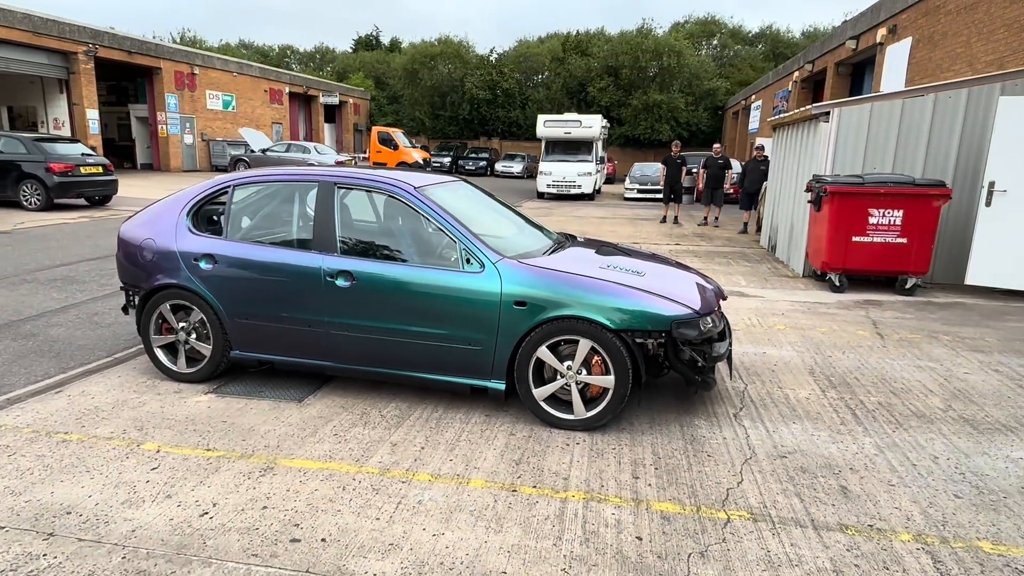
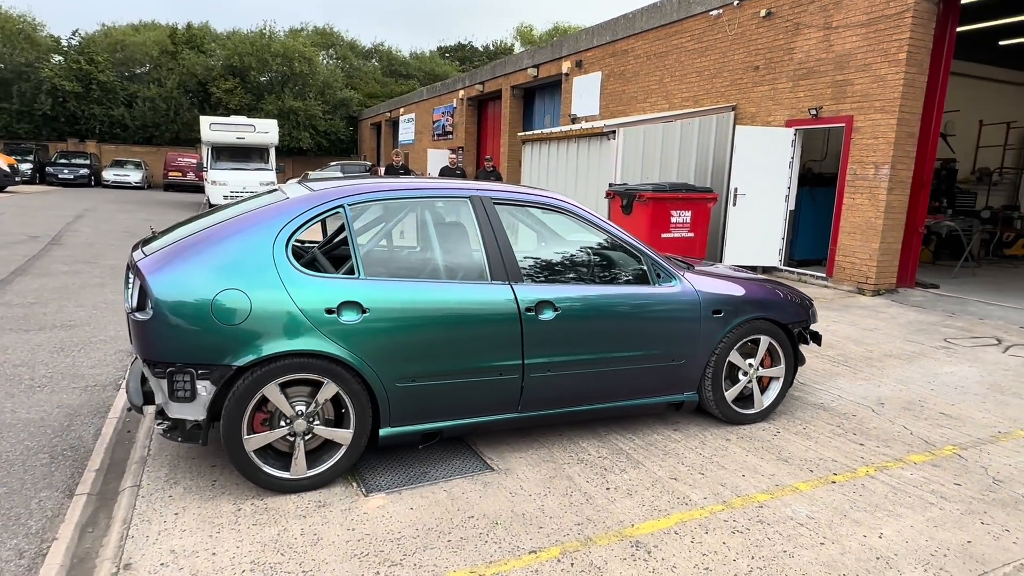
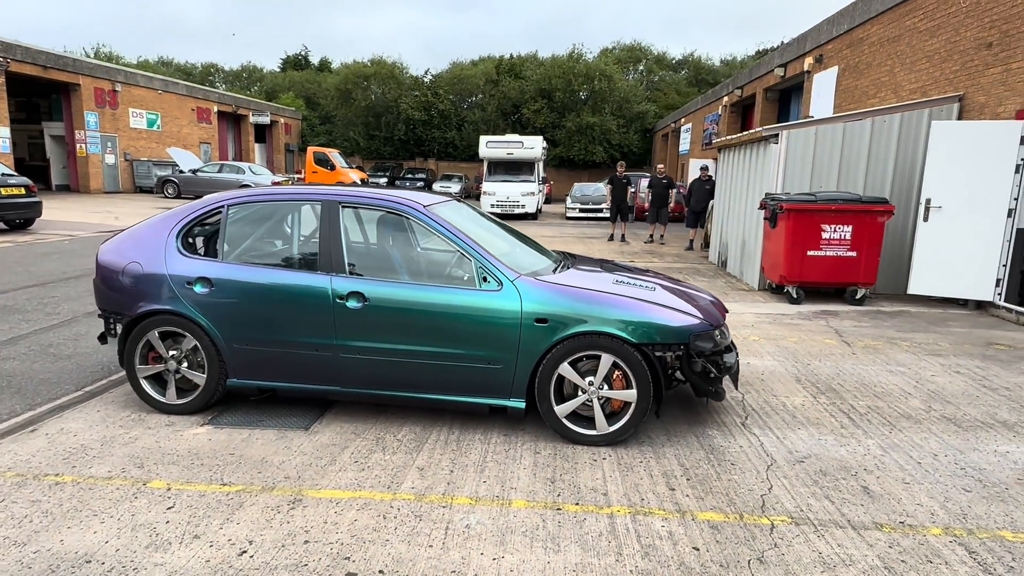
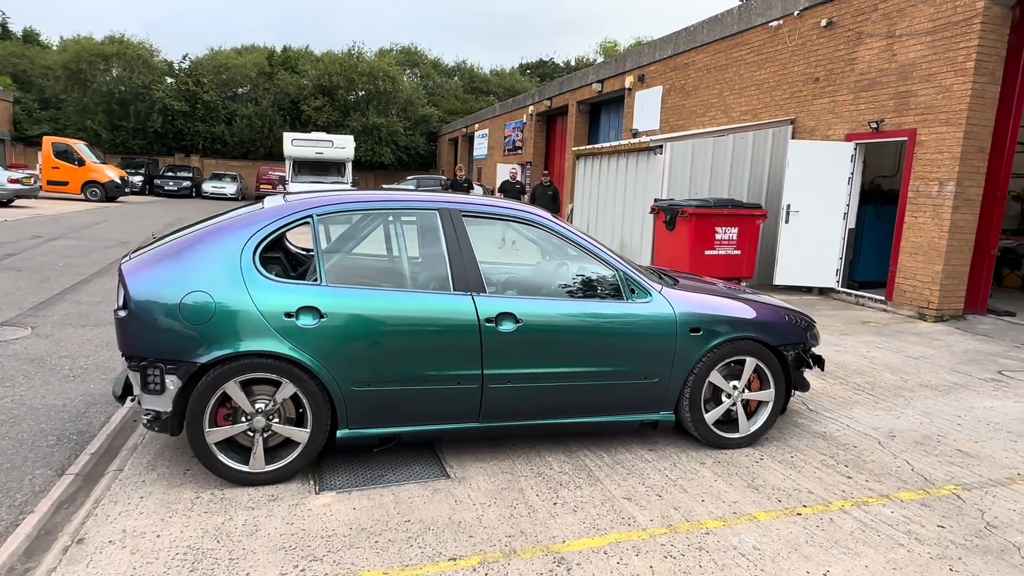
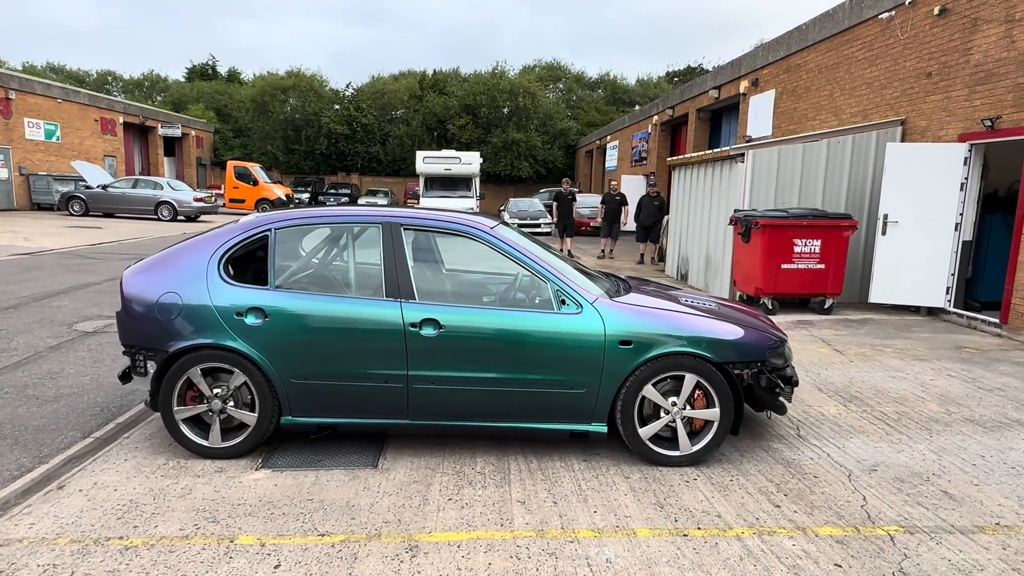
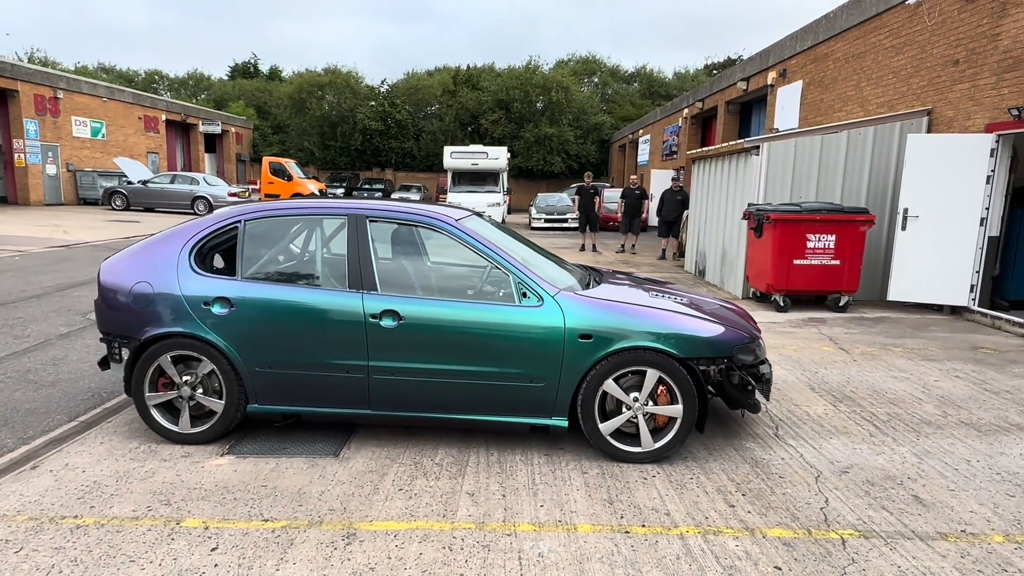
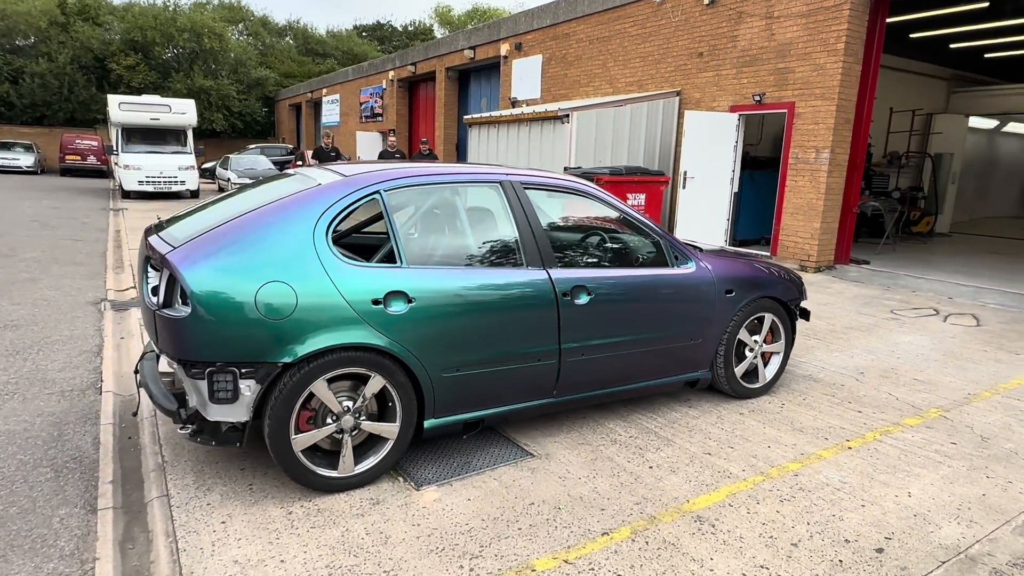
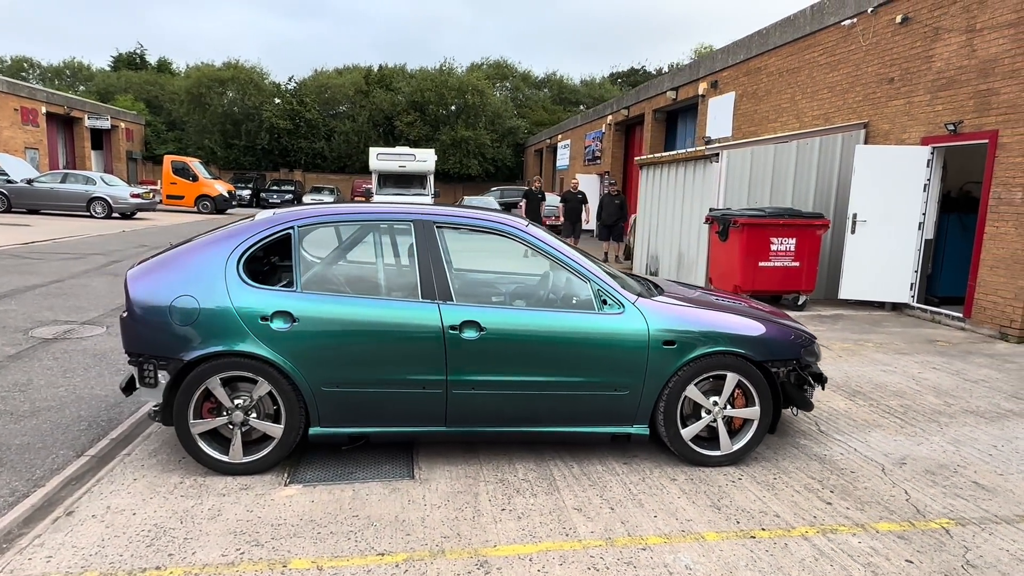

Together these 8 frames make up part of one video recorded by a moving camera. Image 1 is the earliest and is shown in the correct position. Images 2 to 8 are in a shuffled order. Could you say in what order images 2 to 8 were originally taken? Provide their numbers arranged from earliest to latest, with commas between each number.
3, 6, 5, 8, 4, 2, 7
